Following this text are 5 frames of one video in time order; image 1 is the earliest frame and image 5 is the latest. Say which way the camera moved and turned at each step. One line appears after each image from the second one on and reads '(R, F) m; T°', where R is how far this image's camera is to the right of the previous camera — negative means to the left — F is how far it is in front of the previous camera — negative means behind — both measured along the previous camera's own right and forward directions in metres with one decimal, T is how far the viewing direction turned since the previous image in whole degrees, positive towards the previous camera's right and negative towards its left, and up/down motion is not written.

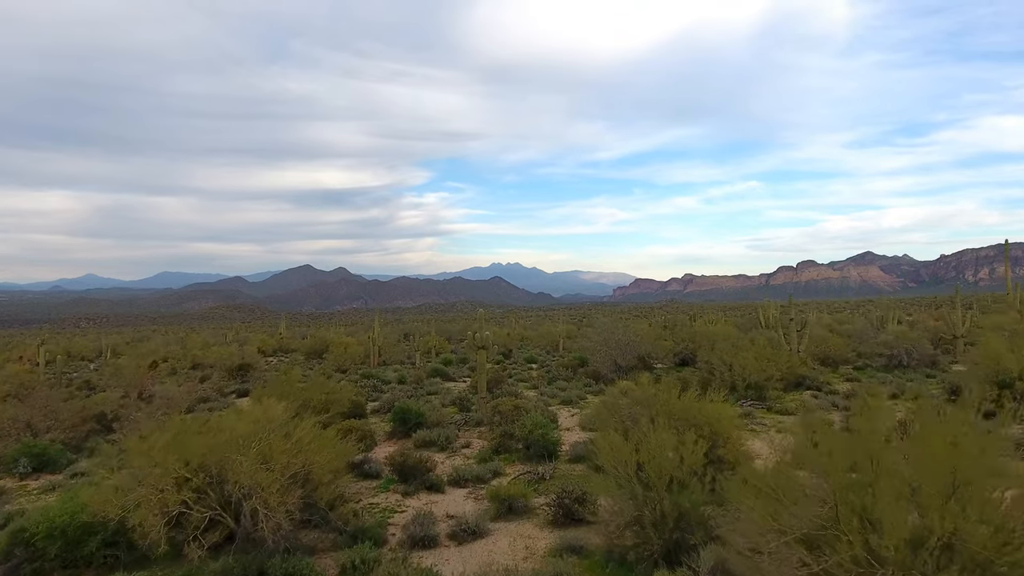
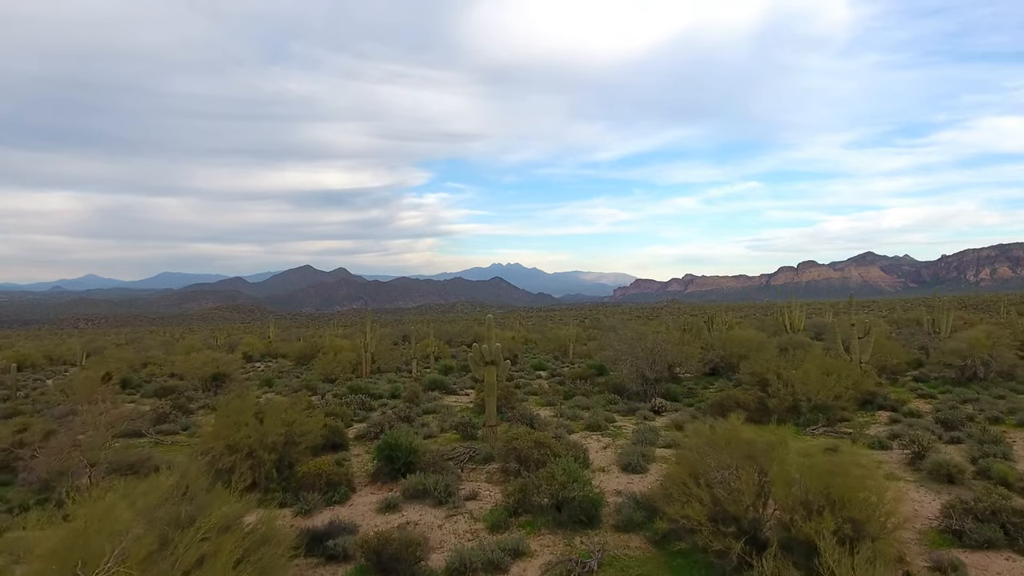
(-0.3, +2.8) m; 0°
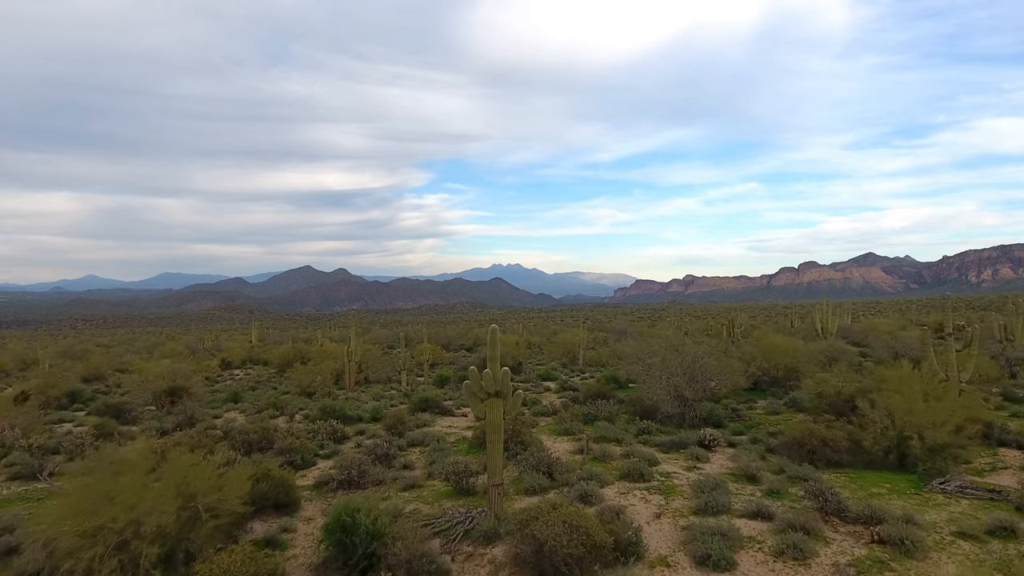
(-0.2, +3.3) m; 0°
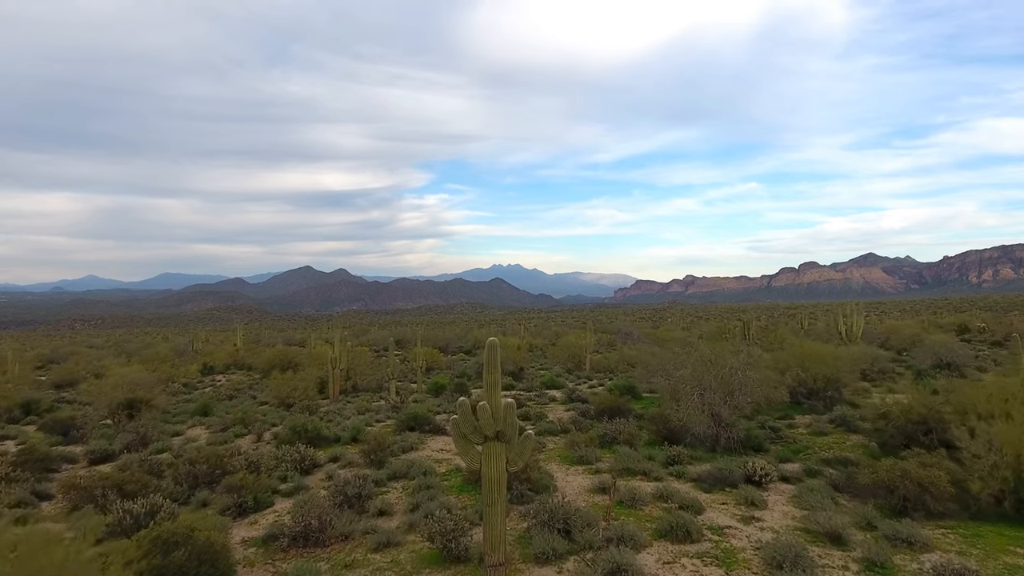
(-0.1, +2.2) m; 0°
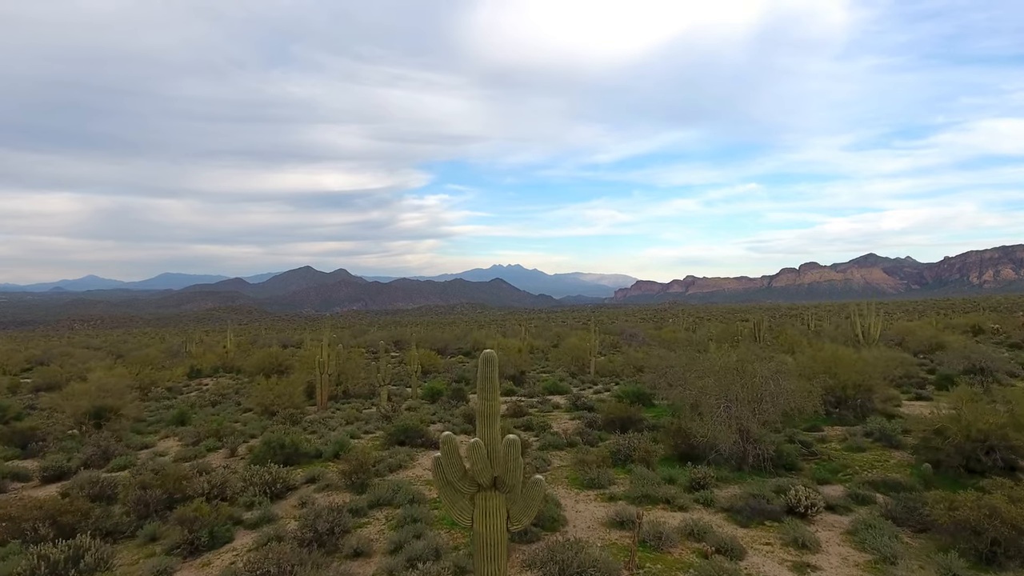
(0.0, +1.4) m; 0°
